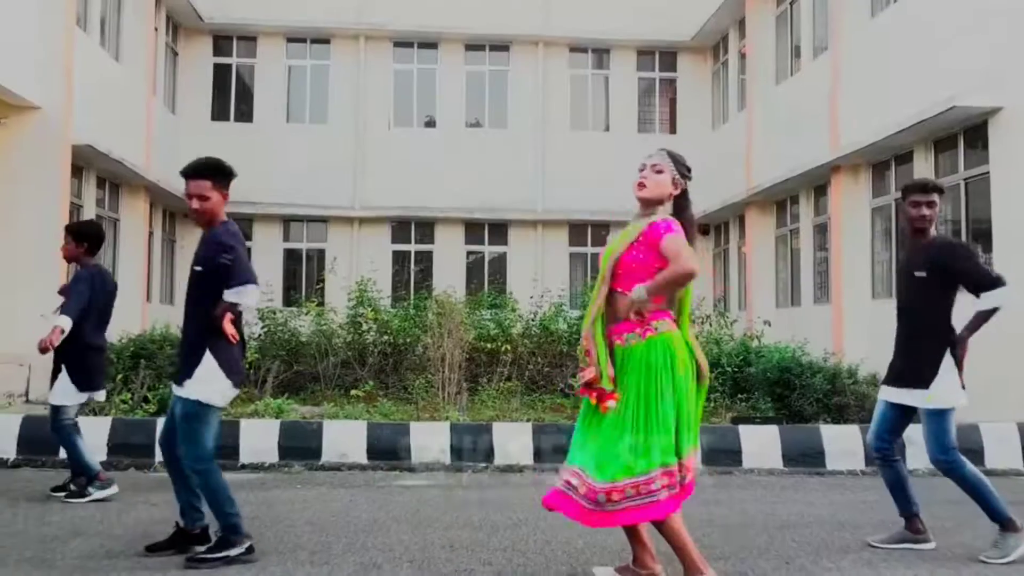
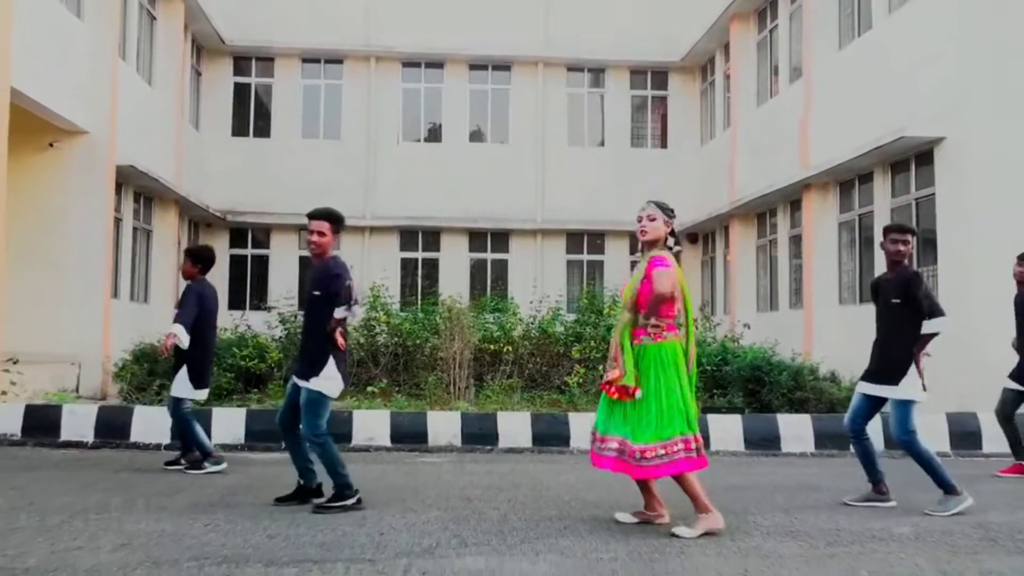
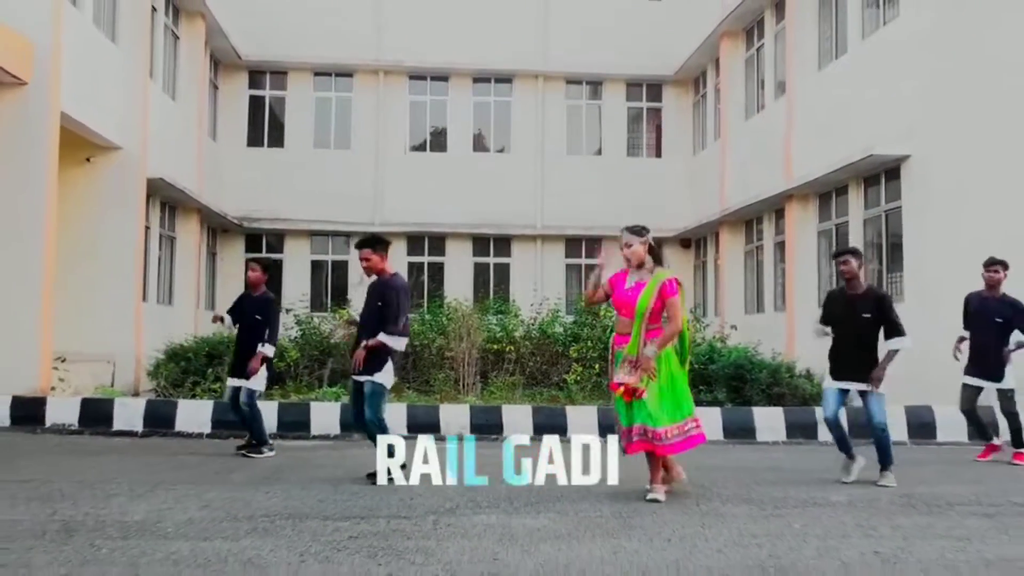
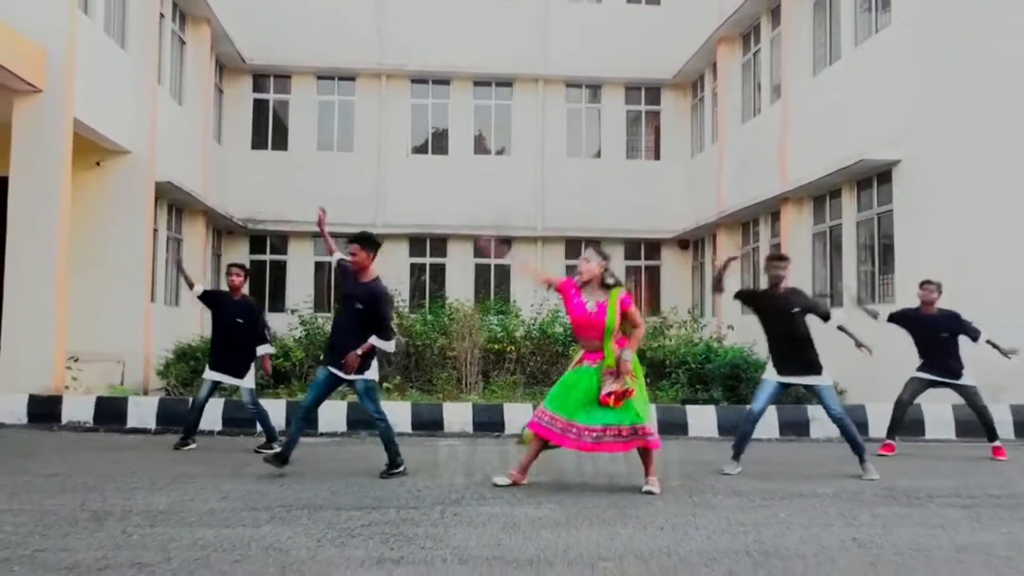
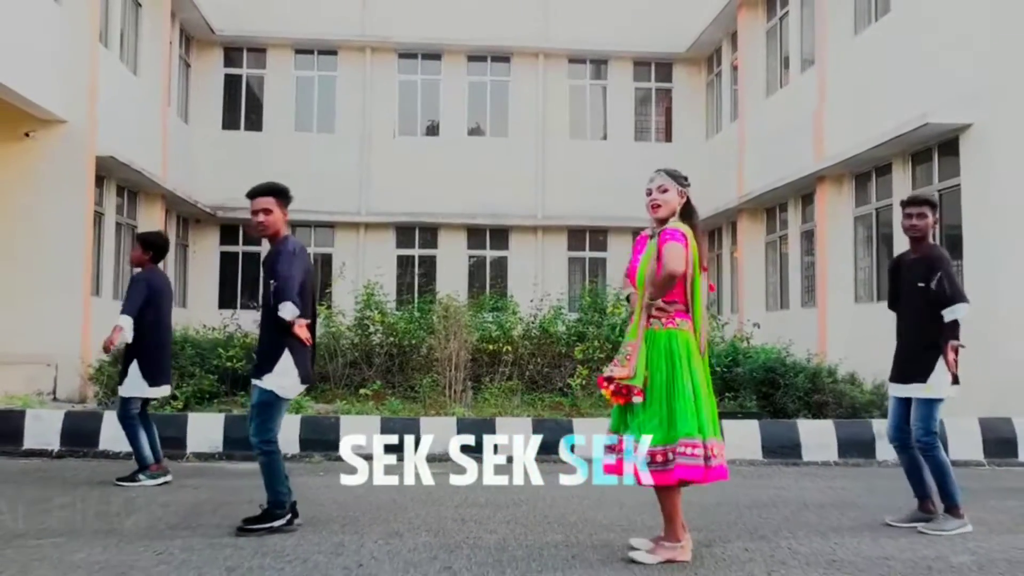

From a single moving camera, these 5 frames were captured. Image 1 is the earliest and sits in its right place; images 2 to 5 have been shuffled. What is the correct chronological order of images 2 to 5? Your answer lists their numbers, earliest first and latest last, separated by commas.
5, 2, 3, 4
